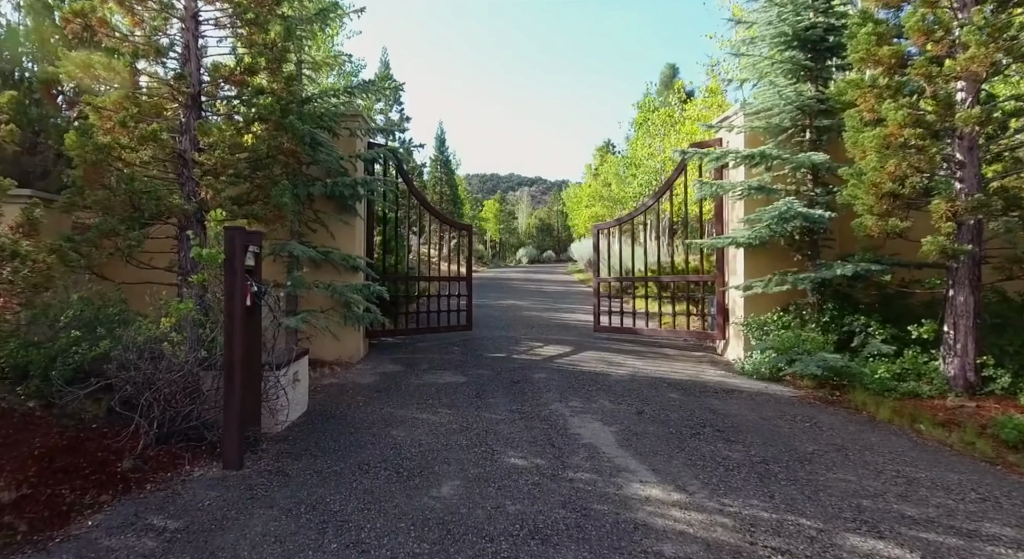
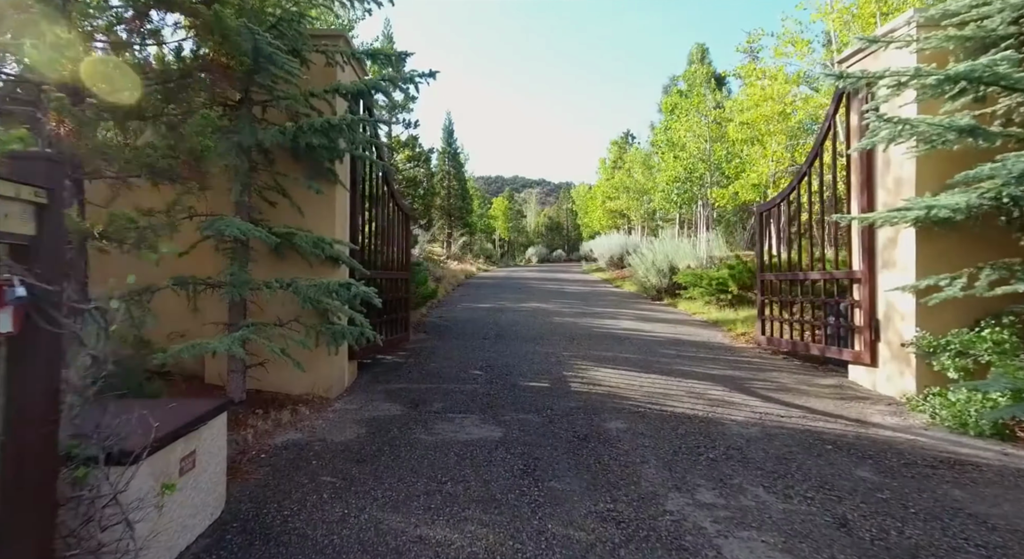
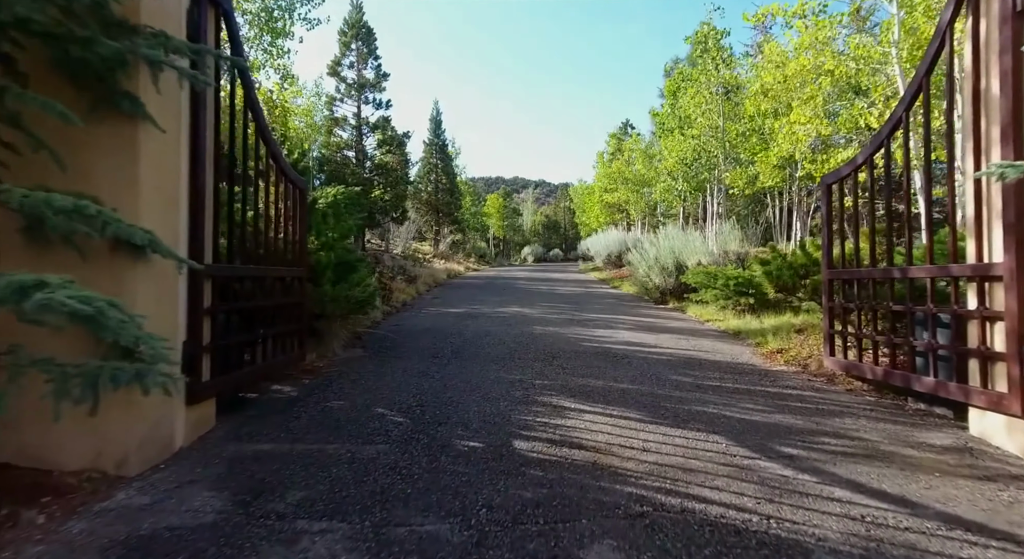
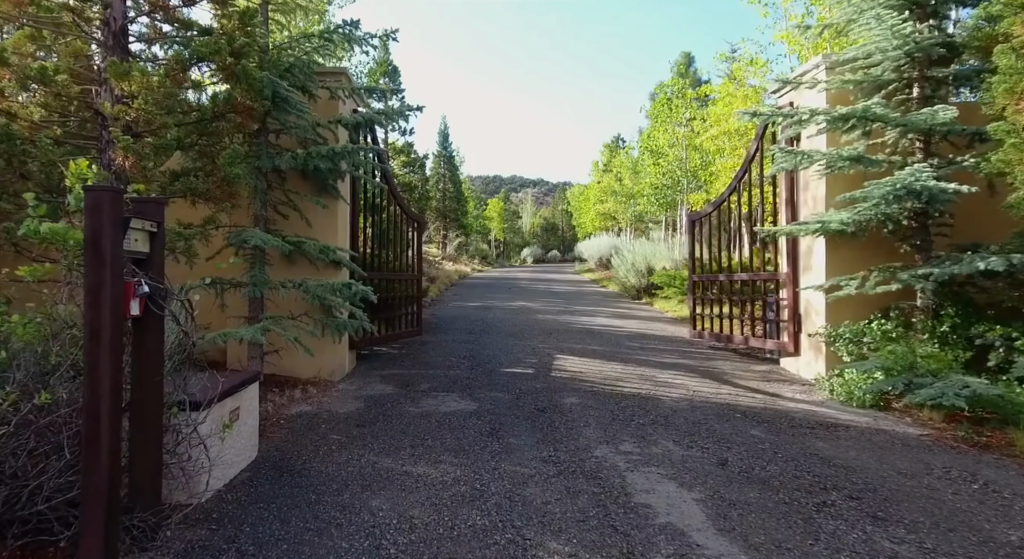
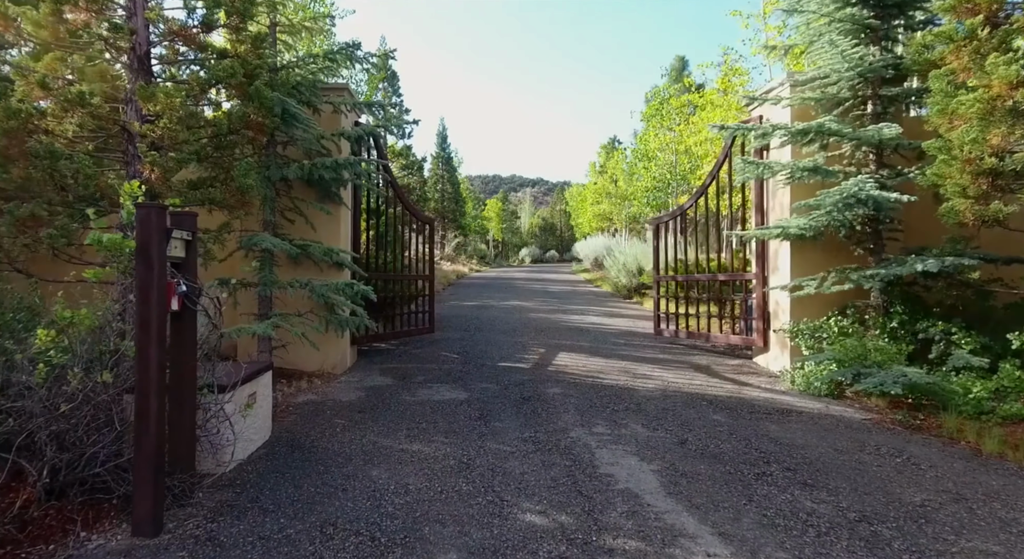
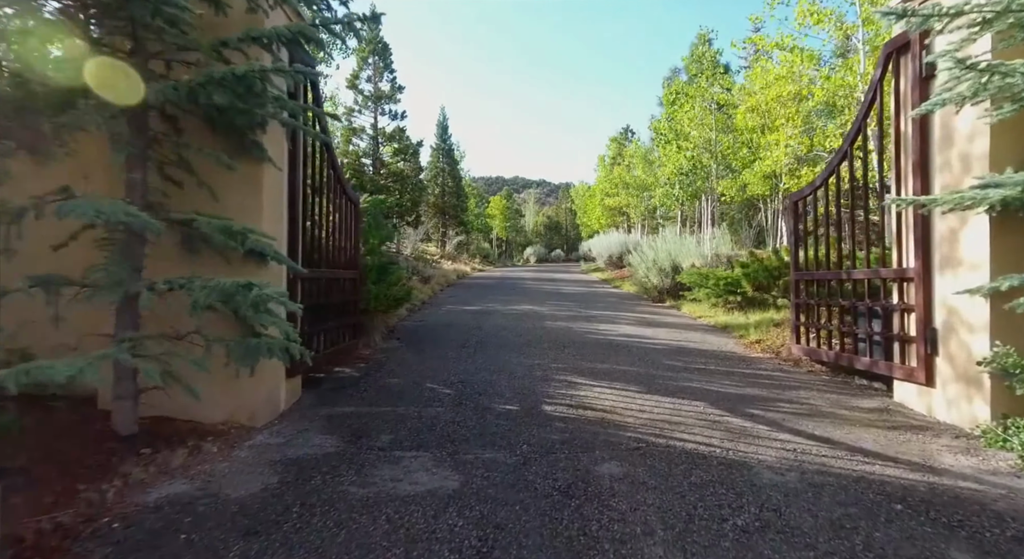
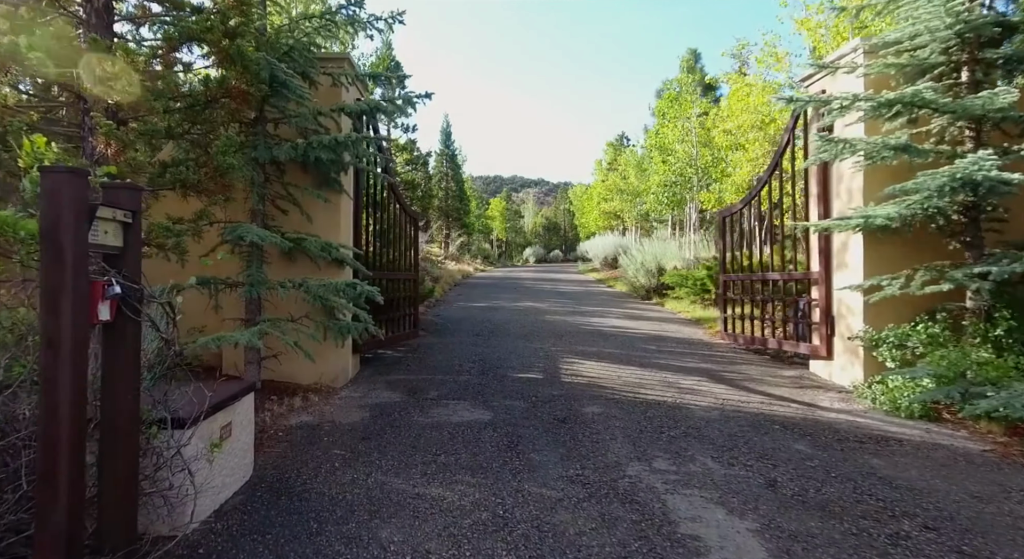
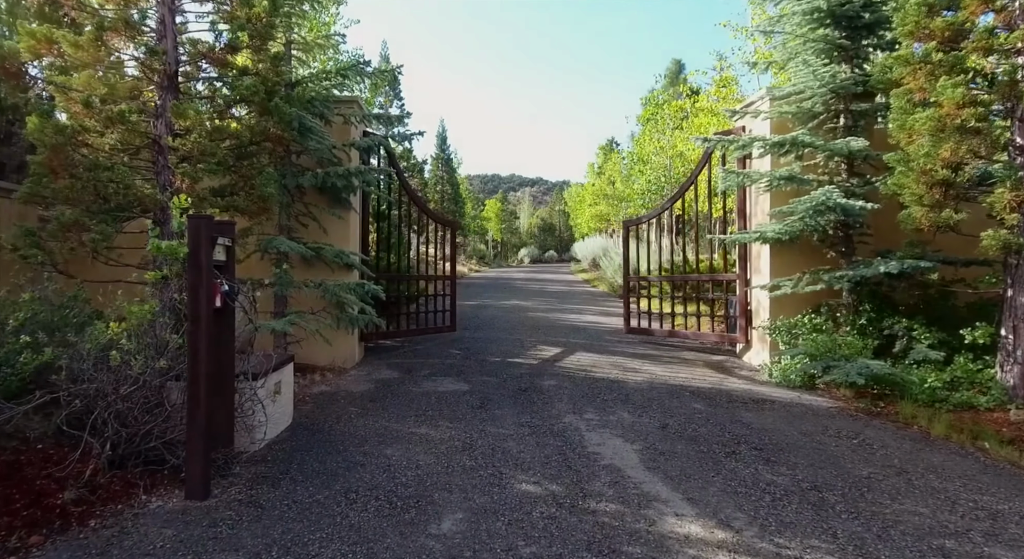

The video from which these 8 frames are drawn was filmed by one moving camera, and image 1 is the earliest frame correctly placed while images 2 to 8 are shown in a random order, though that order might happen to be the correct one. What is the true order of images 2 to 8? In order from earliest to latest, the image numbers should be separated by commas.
8, 5, 4, 7, 2, 6, 3
